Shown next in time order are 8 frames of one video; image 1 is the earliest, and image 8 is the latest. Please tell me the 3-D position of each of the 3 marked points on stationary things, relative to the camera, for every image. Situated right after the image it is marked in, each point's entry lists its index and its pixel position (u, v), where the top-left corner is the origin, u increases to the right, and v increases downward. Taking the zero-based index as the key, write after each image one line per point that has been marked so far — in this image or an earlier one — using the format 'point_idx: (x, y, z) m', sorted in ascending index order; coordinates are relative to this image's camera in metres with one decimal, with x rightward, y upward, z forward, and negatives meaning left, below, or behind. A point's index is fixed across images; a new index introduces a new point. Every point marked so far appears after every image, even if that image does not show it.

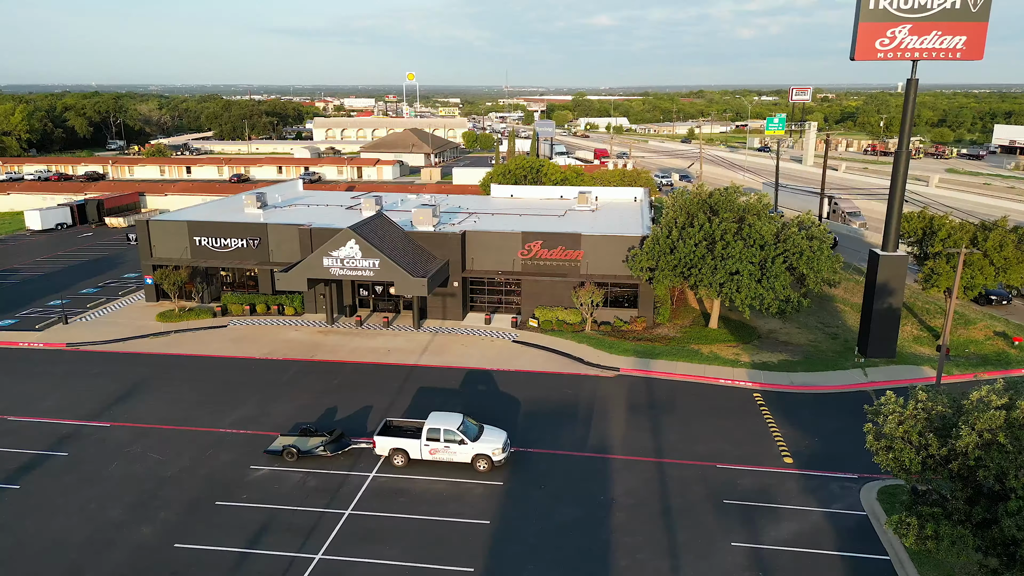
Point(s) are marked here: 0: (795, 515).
0: (+7.6, -6.1, +19.6) m
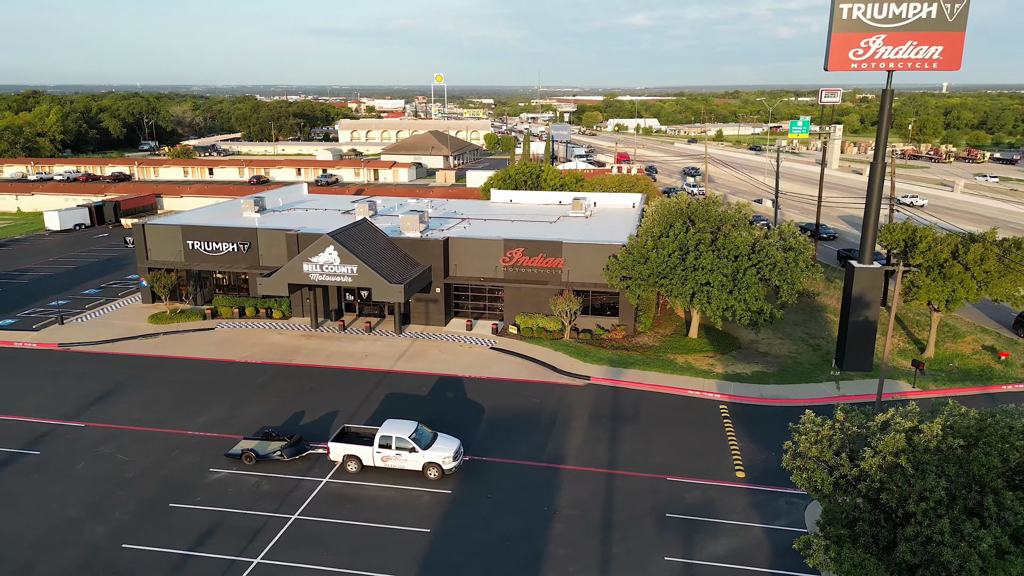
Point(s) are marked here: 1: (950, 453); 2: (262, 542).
0: (+5.9, -6.5, +19.5) m
1: (+7.9, -3.0, +13.2) m
2: (-6.6, -6.7, +19.3) m
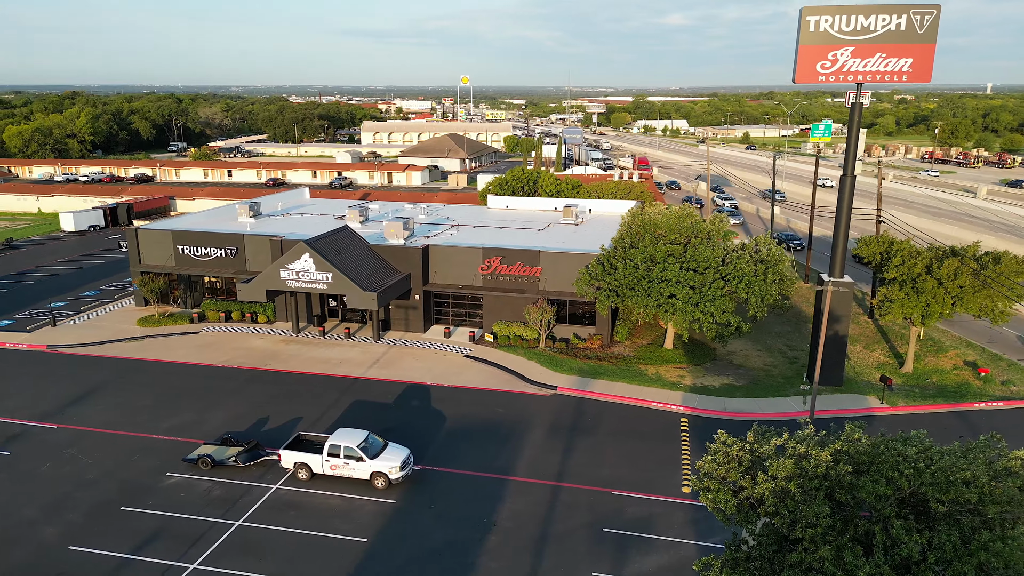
0: (+4.2, -6.9, +19.5) m
1: (+5.9, -3.4, +13.1) m
2: (-8.4, -7.0, +19.8) m
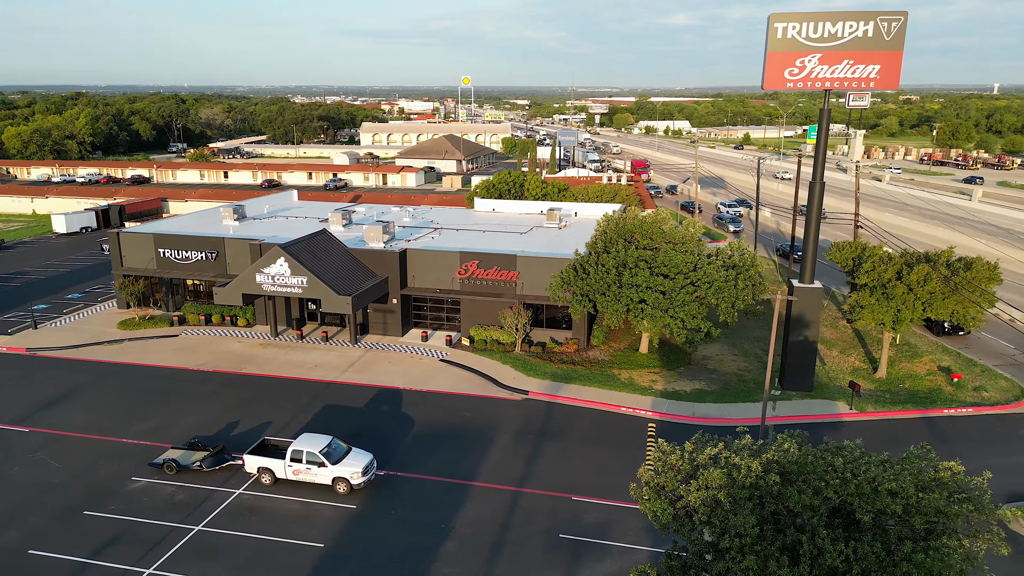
0: (+2.9, -7.1, +19.6) m
1: (+4.6, -3.6, +13.2) m
2: (-9.6, -7.2, +19.9) m
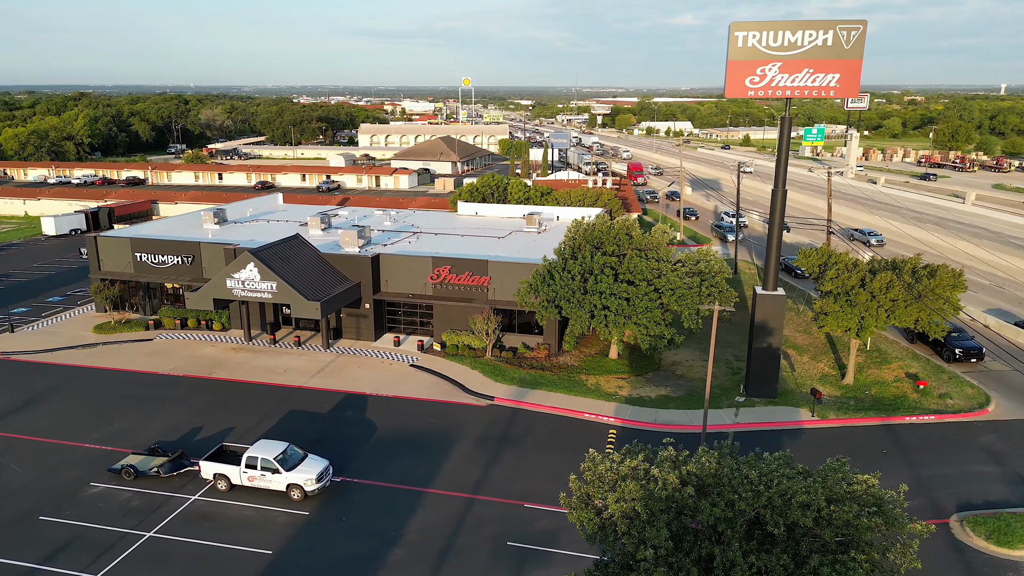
0: (+1.5, -7.4, +19.7) m
1: (+3.2, -3.9, +13.3) m
2: (-11.1, -7.4, +20.1) m
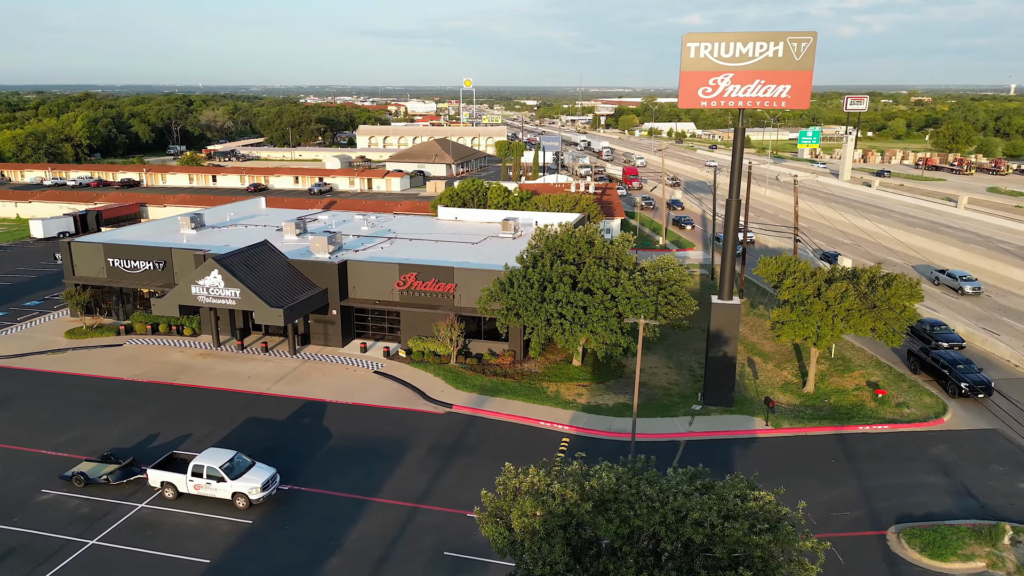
0: (-0.3, -7.7, +19.9) m
1: (+1.3, -4.2, +13.4) m
2: (-12.9, -7.7, +20.3) m
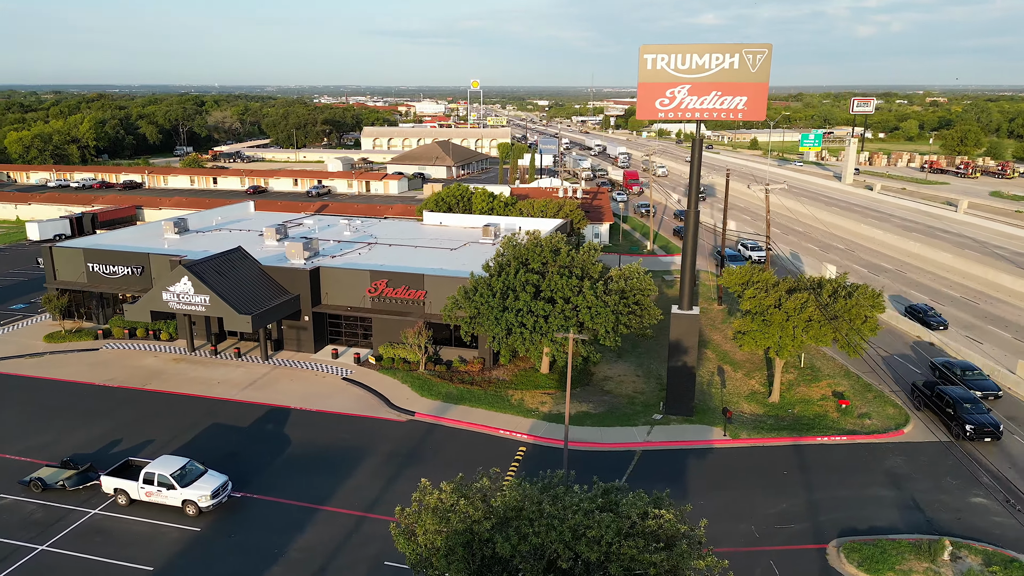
0: (-2.1, -8.1, +20.0) m
1: (-0.5, -4.6, +13.6) m
2: (-14.6, -8.0, +20.7) m
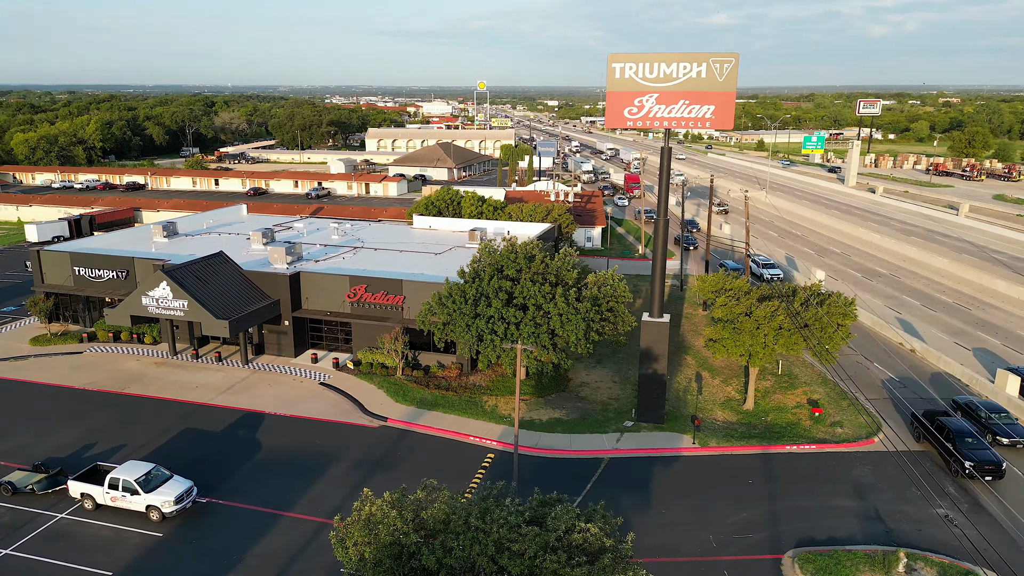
0: (-3.4, -8.3, +20.2) m
1: (-1.9, -4.9, +13.7) m
2: (-15.9, -8.2, +21.0) m
